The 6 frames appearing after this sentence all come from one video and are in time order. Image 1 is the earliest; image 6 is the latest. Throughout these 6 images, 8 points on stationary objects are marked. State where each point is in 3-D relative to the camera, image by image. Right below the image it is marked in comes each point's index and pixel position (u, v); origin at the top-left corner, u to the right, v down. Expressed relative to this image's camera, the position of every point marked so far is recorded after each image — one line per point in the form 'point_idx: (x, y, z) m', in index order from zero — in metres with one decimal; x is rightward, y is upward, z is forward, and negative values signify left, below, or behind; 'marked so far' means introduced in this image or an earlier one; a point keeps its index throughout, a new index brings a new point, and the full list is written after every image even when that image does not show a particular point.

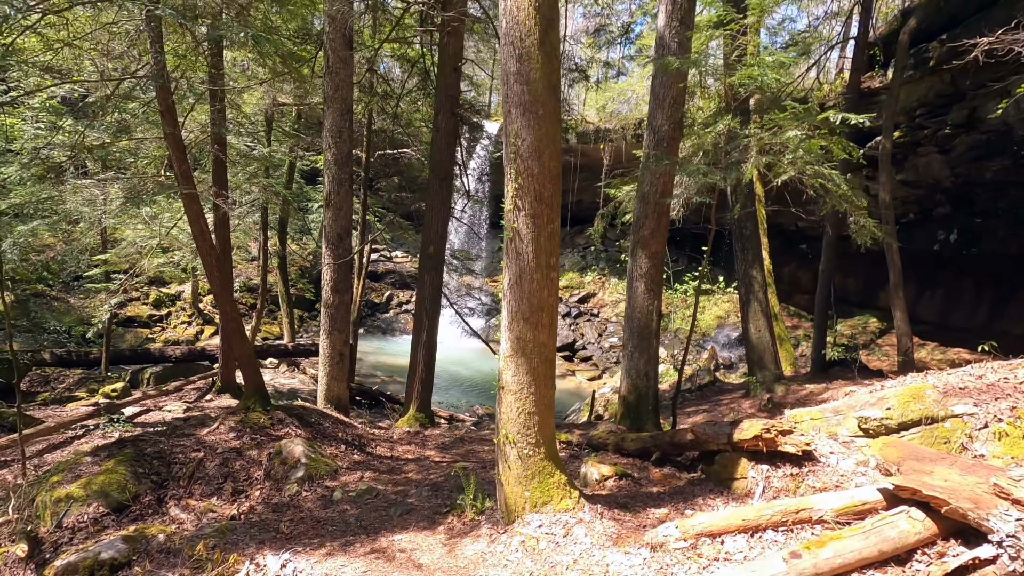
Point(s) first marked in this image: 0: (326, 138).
0: (-2.2, +1.7, +6.2) m
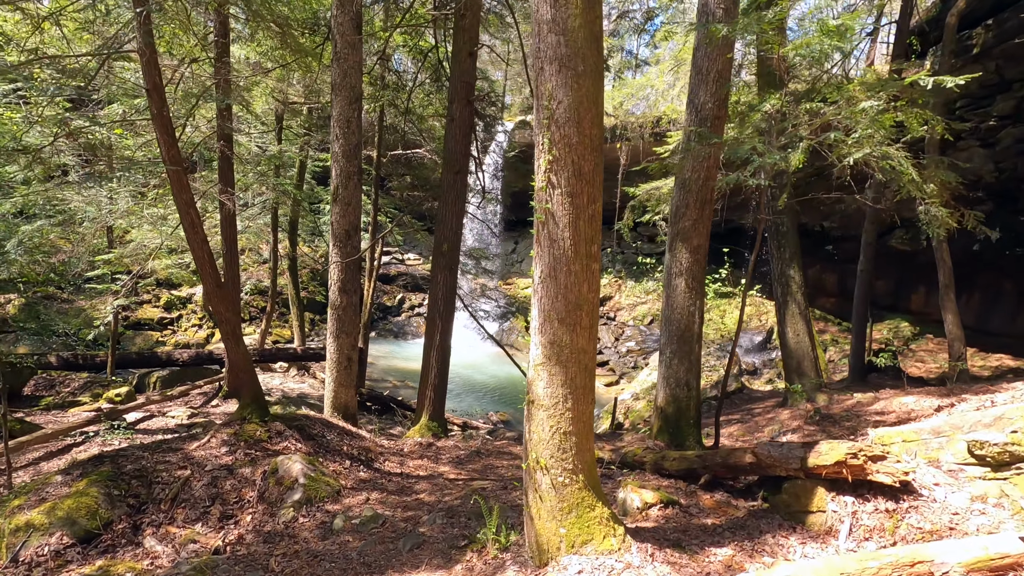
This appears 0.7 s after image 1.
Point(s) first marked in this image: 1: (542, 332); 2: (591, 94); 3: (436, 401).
0: (-2.0, +1.7, +5.8) m
1: (+0.1, -0.2, +2.1) m
2: (+0.3, +0.7, +2.0) m
3: (-0.9, -1.3, +6.2) m
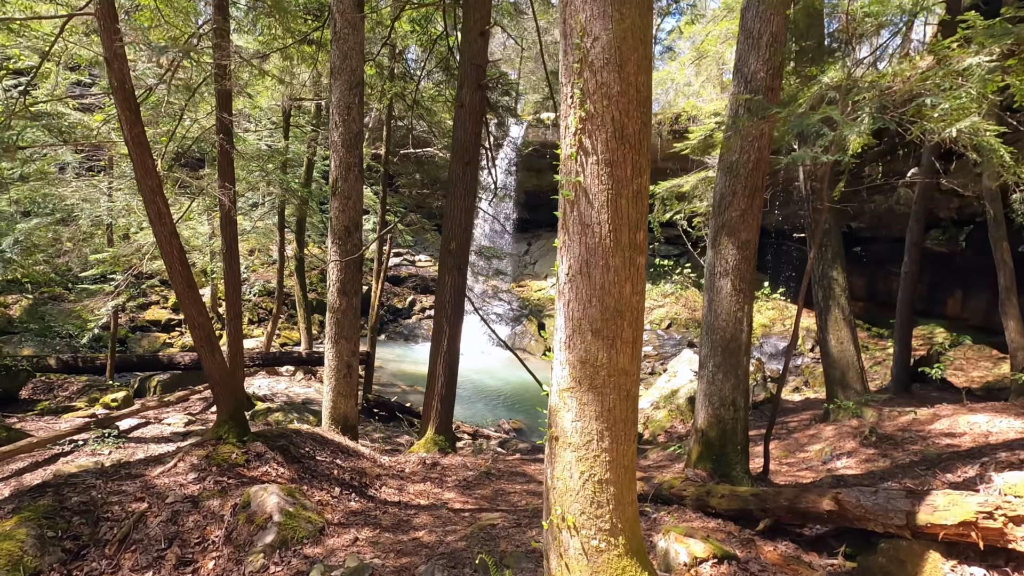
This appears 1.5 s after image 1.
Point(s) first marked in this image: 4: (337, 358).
0: (-1.8, +1.7, +5.4) m
1: (+0.2, -0.2, +1.6) m
2: (+0.4, +0.7, +1.5) m
3: (-0.7, -1.3, +5.7) m
4: (-1.8, -0.7, +5.6) m
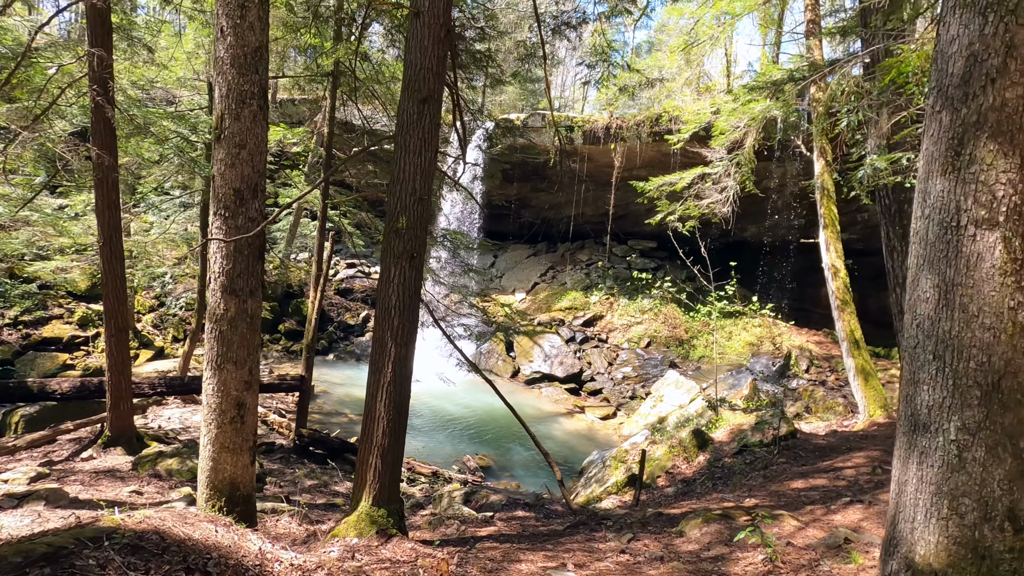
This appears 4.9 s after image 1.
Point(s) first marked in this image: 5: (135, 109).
0: (-1.9, +1.8, +3.5) m
1: (+0.3, 0.0, -0.2) m
2: (+0.5, +0.9, -0.2) m
3: (-0.9, -1.3, +3.9) m
4: (-2.0, -0.7, +3.6) m
5: (-5.2, +2.5, +7.4) m
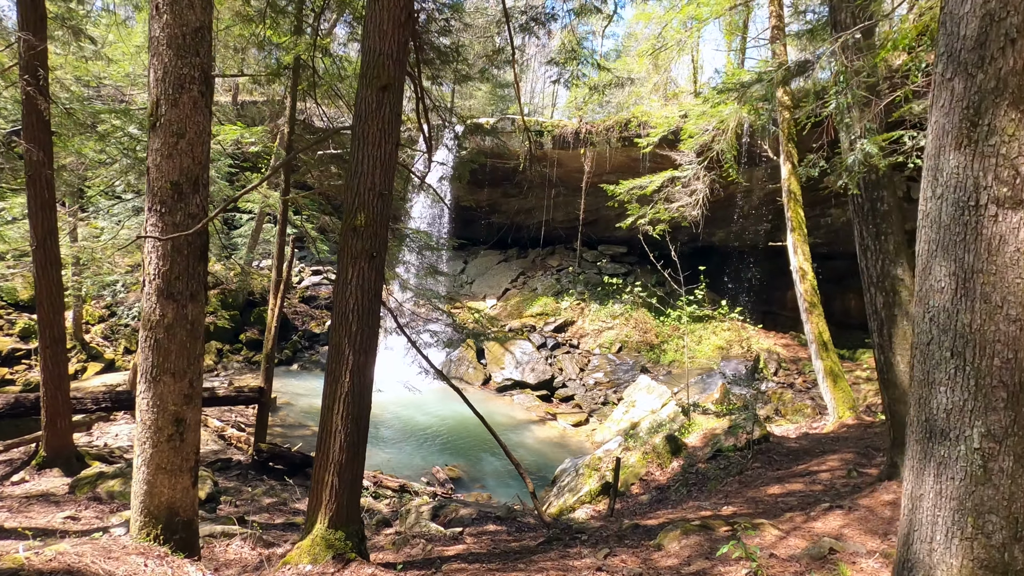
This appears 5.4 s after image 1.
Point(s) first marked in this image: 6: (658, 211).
0: (-2.1, +1.7, +3.2) m
1: (+0.3, 0.0, -0.4) m
2: (+0.5, +0.9, -0.4) m
3: (-1.1, -1.4, +3.6) m
4: (-2.2, -0.7, +3.3) m
5: (-5.7, +2.4, +6.9) m
6: (+2.7, +1.4, +9.8) m
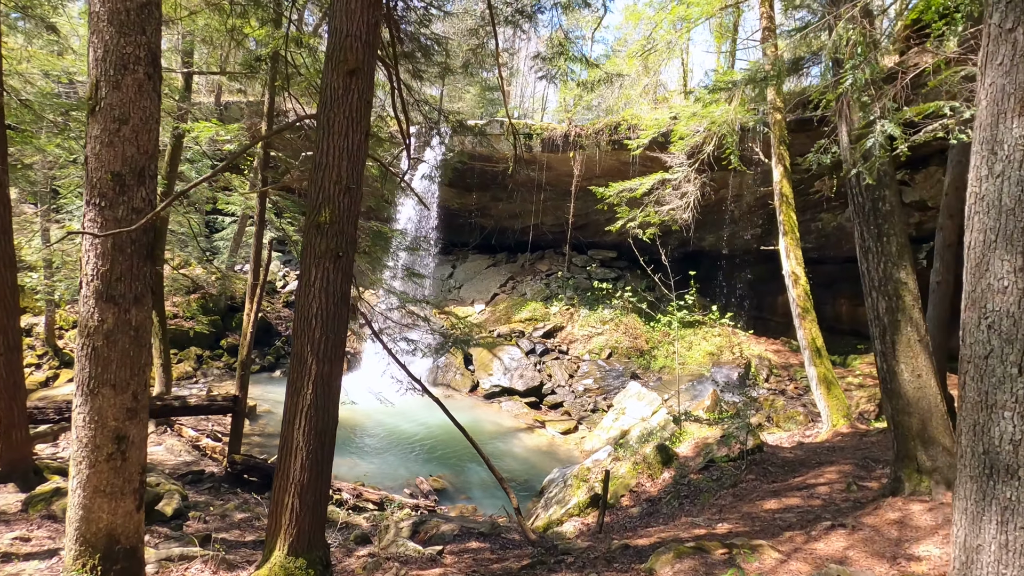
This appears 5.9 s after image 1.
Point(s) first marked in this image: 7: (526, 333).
0: (-2.3, +1.7, +2.9) m
1: (+0.2, 0.0, -0.6) m
2: (+0.4, +0.9, -0.7) m
3: (-1.3, -1.4, +3.2) m
4: (-2.3, -0.7, +2.9) m
5: (-5.8, +2.4, +6.6) m
6: (+2.4, +1.3, +9.6) m
7: (+0.4, -1.3, +15.5) m
